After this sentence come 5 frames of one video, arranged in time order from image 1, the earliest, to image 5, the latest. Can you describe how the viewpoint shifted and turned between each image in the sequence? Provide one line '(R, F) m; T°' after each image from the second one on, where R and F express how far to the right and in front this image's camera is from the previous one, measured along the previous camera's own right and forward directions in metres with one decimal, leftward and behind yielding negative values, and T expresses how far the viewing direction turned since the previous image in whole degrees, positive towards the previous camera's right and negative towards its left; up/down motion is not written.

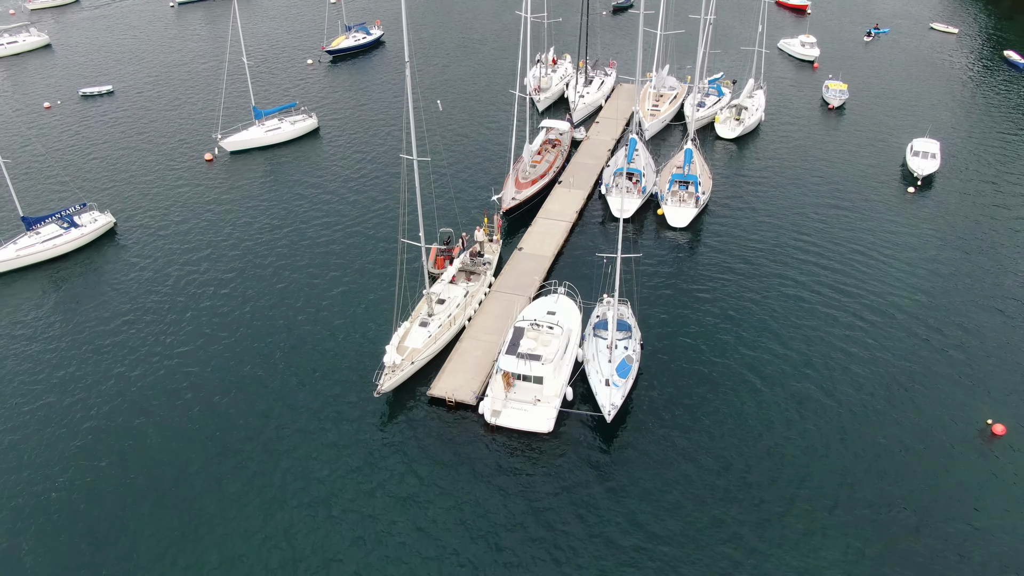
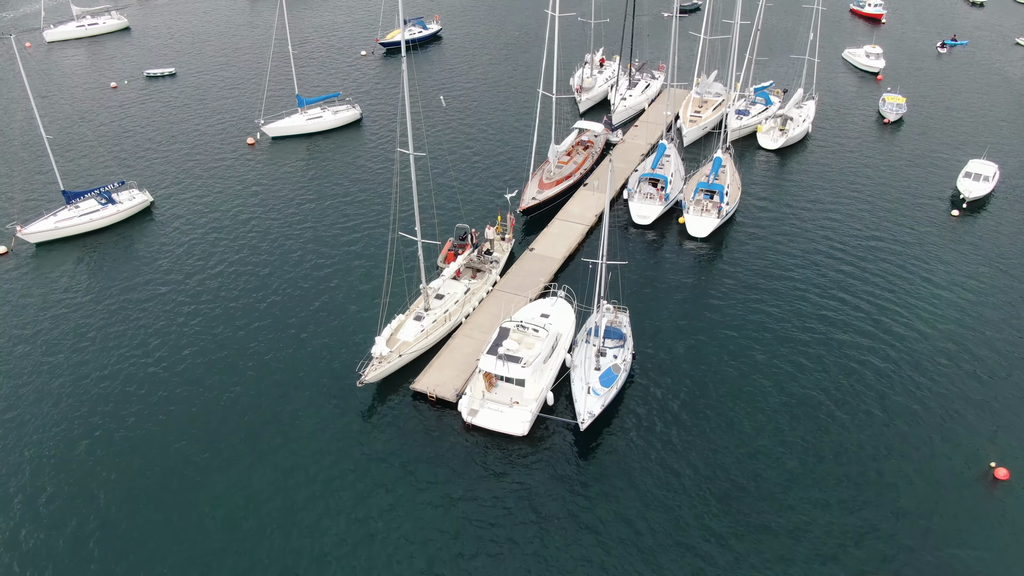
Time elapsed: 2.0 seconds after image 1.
(+3.5, +0.4) m; -5°
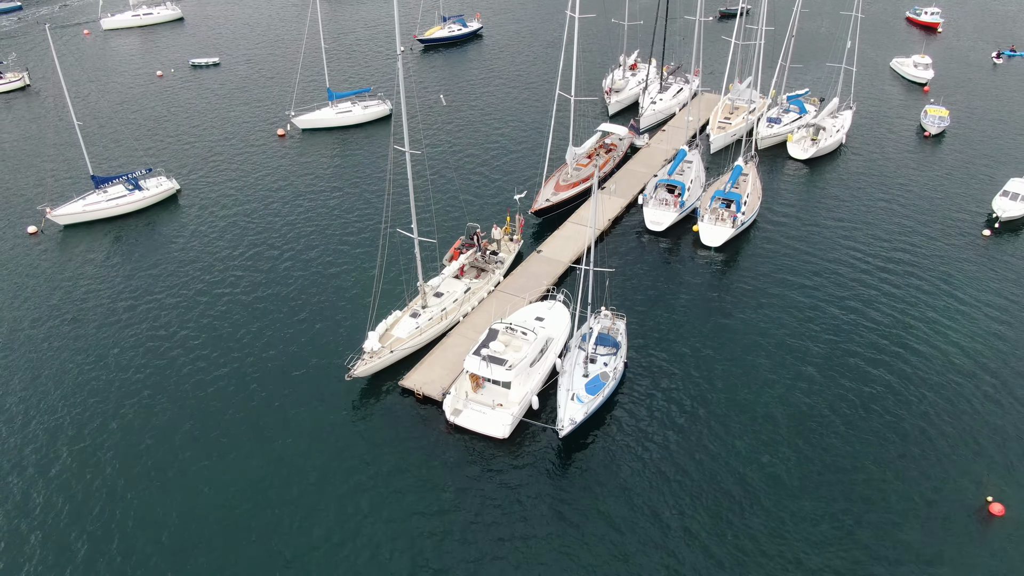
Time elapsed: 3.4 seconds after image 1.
(+2.5, +0.2) m; -3°
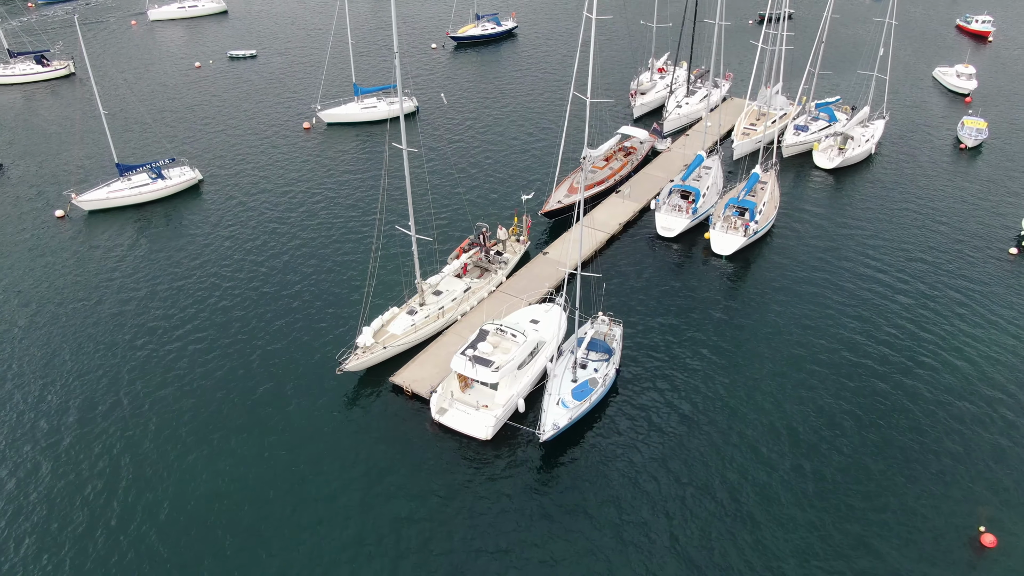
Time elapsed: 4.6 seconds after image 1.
(+2.2, +0.1) m; -3°
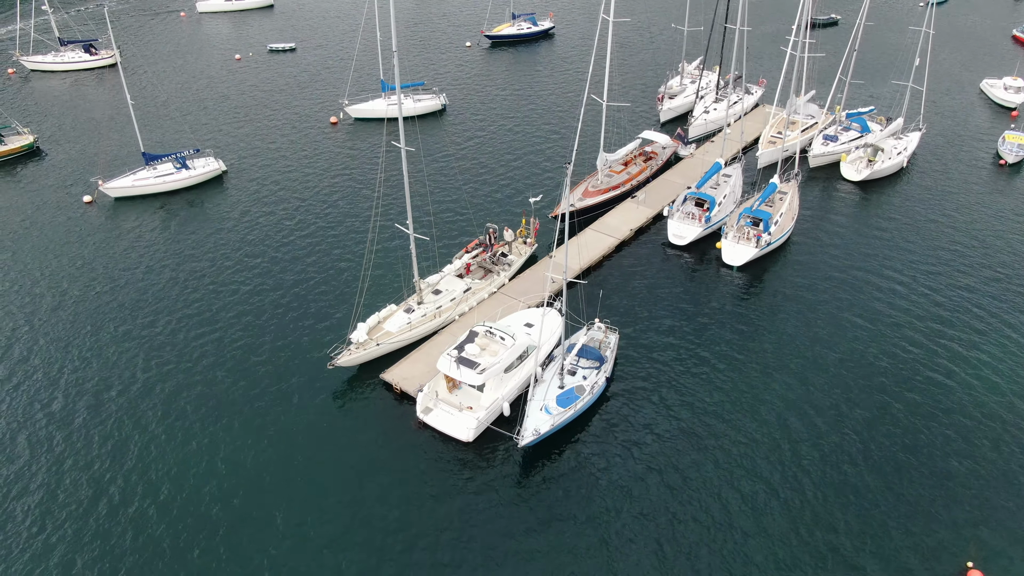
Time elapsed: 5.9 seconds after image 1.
(+2.3, +0.2) m; -3°
